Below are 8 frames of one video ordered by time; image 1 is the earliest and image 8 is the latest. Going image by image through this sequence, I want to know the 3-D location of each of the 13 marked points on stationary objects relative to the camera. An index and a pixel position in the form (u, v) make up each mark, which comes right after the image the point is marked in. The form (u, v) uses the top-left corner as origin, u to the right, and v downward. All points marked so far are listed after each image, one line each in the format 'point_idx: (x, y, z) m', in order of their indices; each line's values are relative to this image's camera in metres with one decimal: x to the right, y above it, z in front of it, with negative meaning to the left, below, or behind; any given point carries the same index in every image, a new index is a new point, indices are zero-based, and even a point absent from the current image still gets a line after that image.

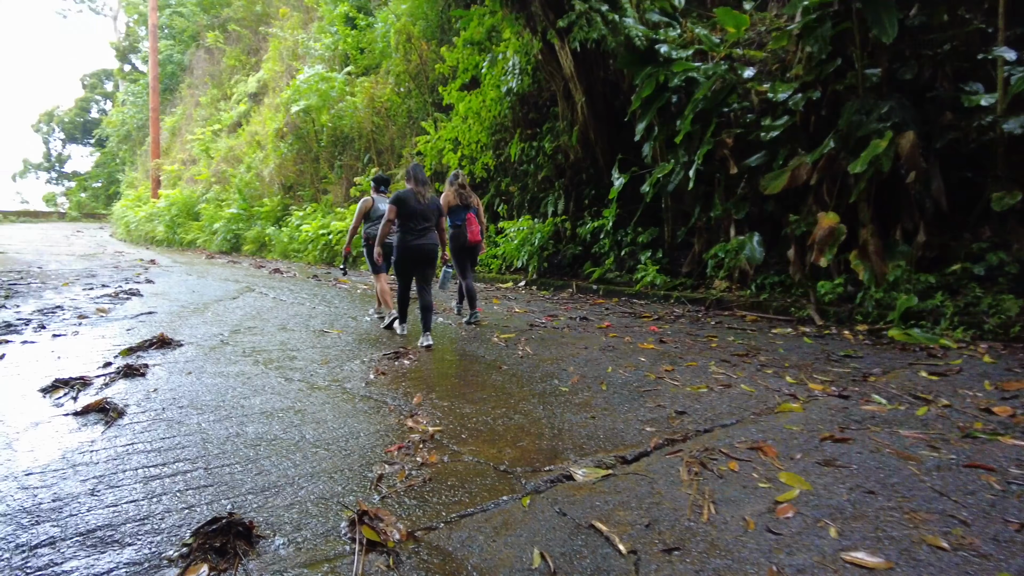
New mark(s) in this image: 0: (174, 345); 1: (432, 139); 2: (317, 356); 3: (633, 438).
0: (-2.6, -0.4, +5.0) m
1: (-1.4, +2.6, +11.6) m
2: (-1.4, -0.5, +4.6) m
3: (+0.6, -0.7, +3.0) m
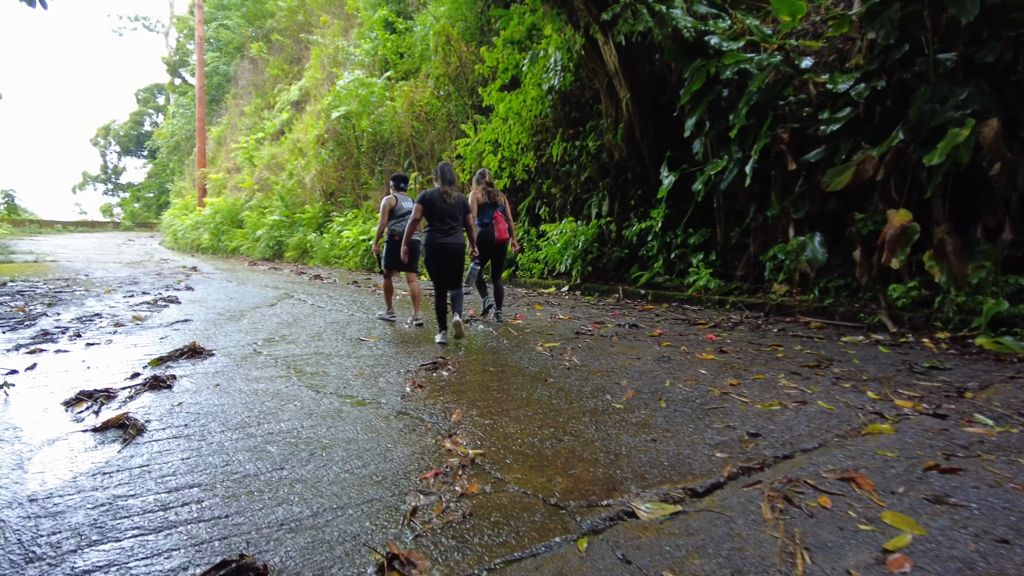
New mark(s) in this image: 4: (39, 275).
0: (-2.3, -0.5, +4.8) m
1: (-0.7, +2.6, +11.3) m
2: (-1.1, -0.5, +4.4) m
3: (+0.8, -0.7, +2.6) m
4: (-7.4, +0.2, +10.1) m
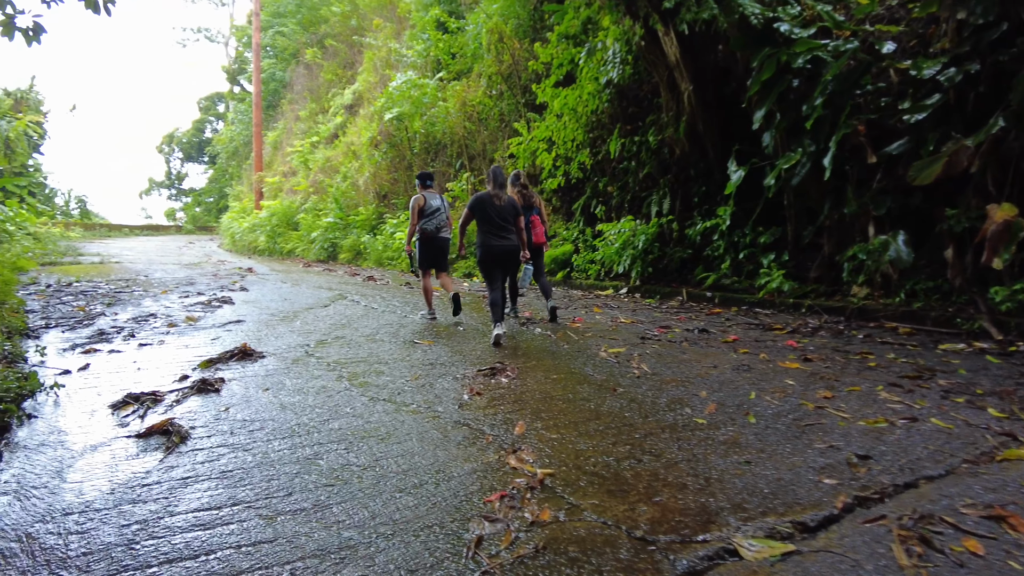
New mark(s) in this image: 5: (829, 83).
0: (-1.8, -0.5, +4.6) m
1: (+0.2, +2.5, +11.0) m
2: (-0.7, -0.5, +4.1) m
3: (+1.0, -0.7, +2.3) m
4: (-6.5, +0.2, +10.4) m
5: (+3.3, +2.1, +6.7) m
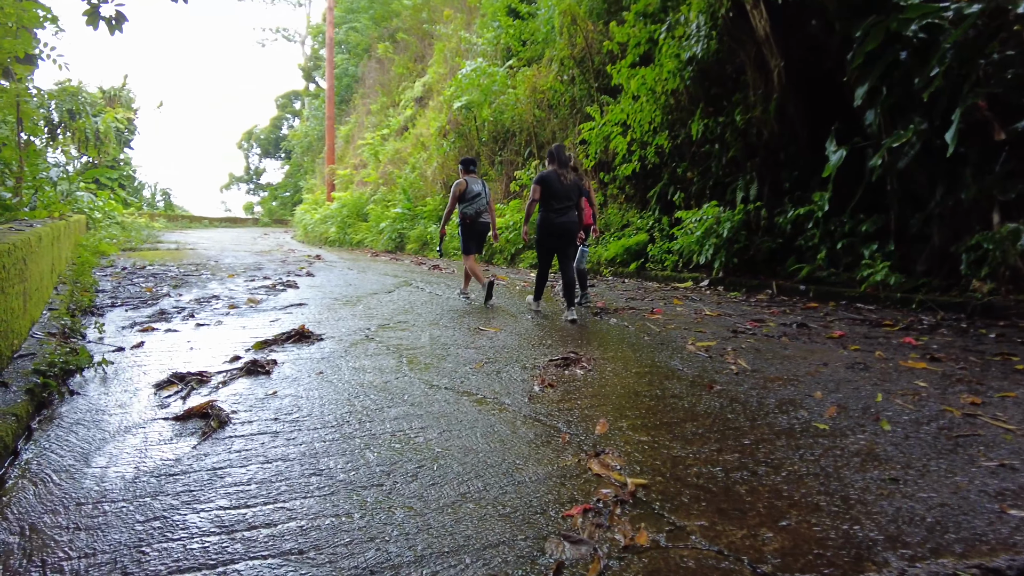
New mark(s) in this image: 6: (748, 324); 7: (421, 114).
0: (-1.3, -0.3, +4.4) m
1: (+1.4, +2.6, +10.5) m
2: (-0.3, -0.4, +3.7) m
3: (+1.3, -0.6, +1.7) m
4: (-5.4, +0.4, +10.5) m
5: (+4.0, +2.2, +5.9) m
6: (+1.9, -0.3, +5.1) m
7: (-2.8, +5.3, +19.9) m
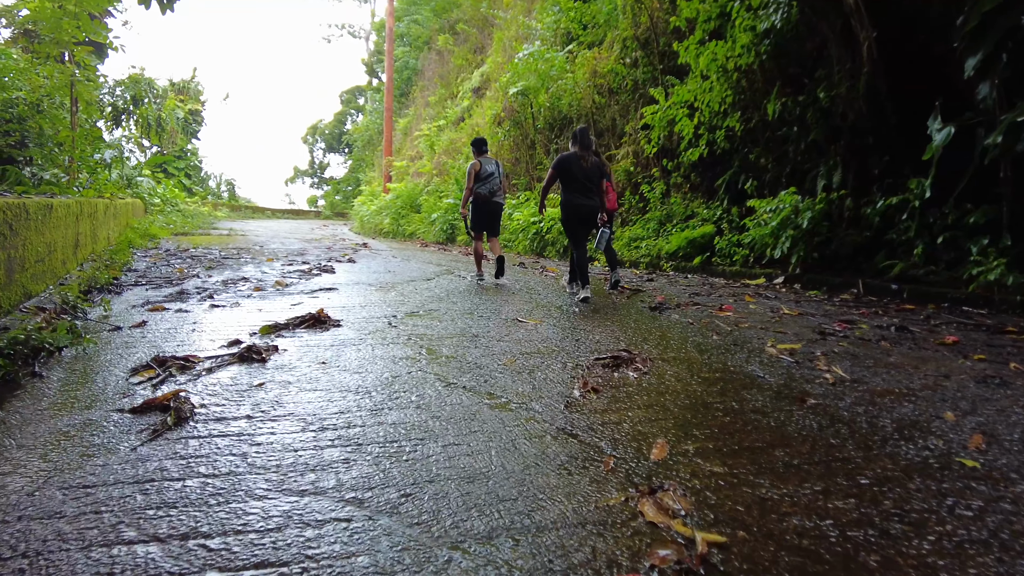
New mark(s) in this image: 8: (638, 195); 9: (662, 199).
0: (-1.1, -0.2, +3.9) m
1: (+2.2, +2.7, +9.8) m
2: (-0.1, -0.3, +3.1) m
3: (+1.3, -0.6, +1.0) m
4: (-4.6, +0.7, +10.3) m
5: (+4.4, +2.2, +4.9) m
6: (+2.2, -0.2, +4.3) m
7: (-1.0, +5.5, +19.5) m
8: (+2.1, +1.6, +10.8) m
9: (+2.4, +1.4, +10.2) m
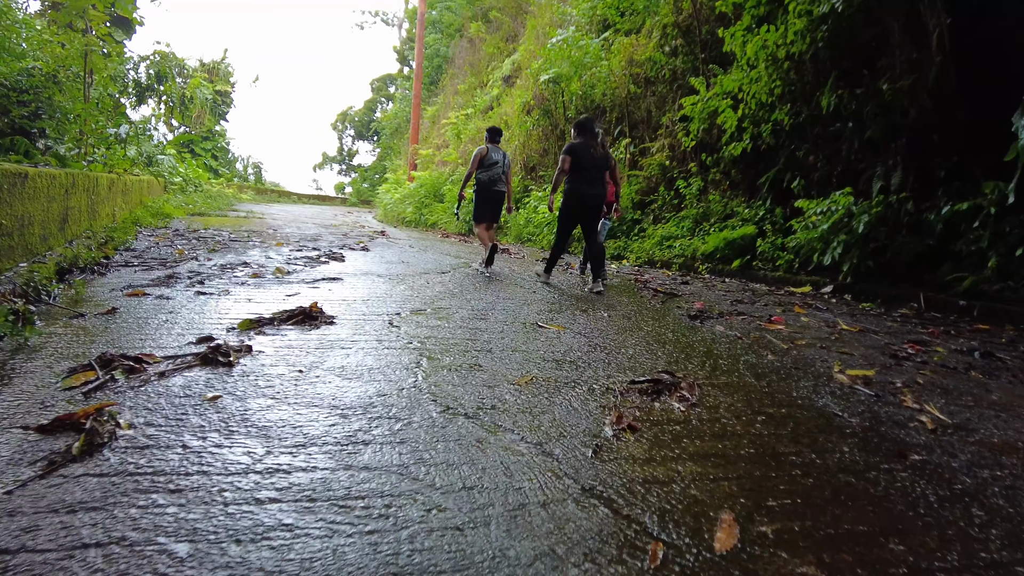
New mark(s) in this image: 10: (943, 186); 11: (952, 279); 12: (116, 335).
0: (-1.0, -0.2, +3.4) m
1: (+2.7, +2.7, +9.1) m
2: (0.0, -0.3, +2.6) m
3: (+1.3, -0.7, +0.4) m
4: (-4.2, +0.9, +10.0) m
5: (+4.7, +2.0, +4.2) m
6: (+2.3, -0.3, +3.7) m
7: (-0.1, +5.7, +18.9) m
8: (+2.5, +1.5, +10.2) m
9: (+2.8, +1.4, +9.6) m
10: (+4.2, +1.0, +6.3) m
11: (+3.9, +0.1, +5.8) m
12: (-1.8, -0.2, +2.9) m
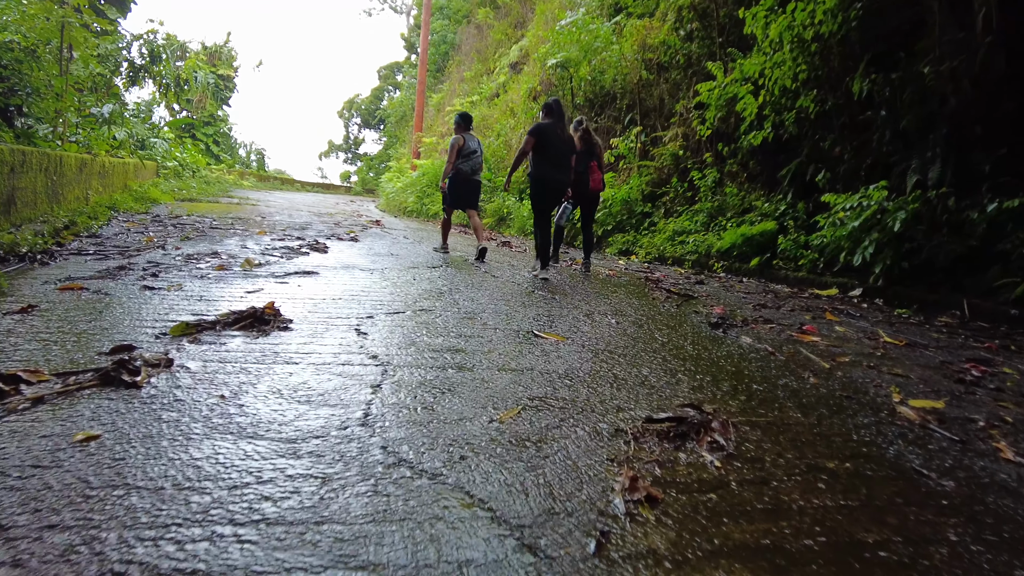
0: (-1.0, -0.2, +2.8) m
1: (+2.7, +2.7, +8.5) m
2: (0.0, -0.3, +2.1) m
3: (+1.2, -0.7, -0.1) m
4: (-4.2, +1.1, +9.4) m
5: (+4.7, +1.9, +3.6) m
6: (+2.2, -0.4, +3.2) m
7: (+0.1, +5.9, +18.3) m
8: (+2.6, +1.6, +9.6) m
9: (+2.8, +1.4, +9.0) m
10: (+4.2, +0.9, +5.7) m
11: (+3.9, 0.0, +5.2) m
12: (-1.8, -0.2, +2.4) m
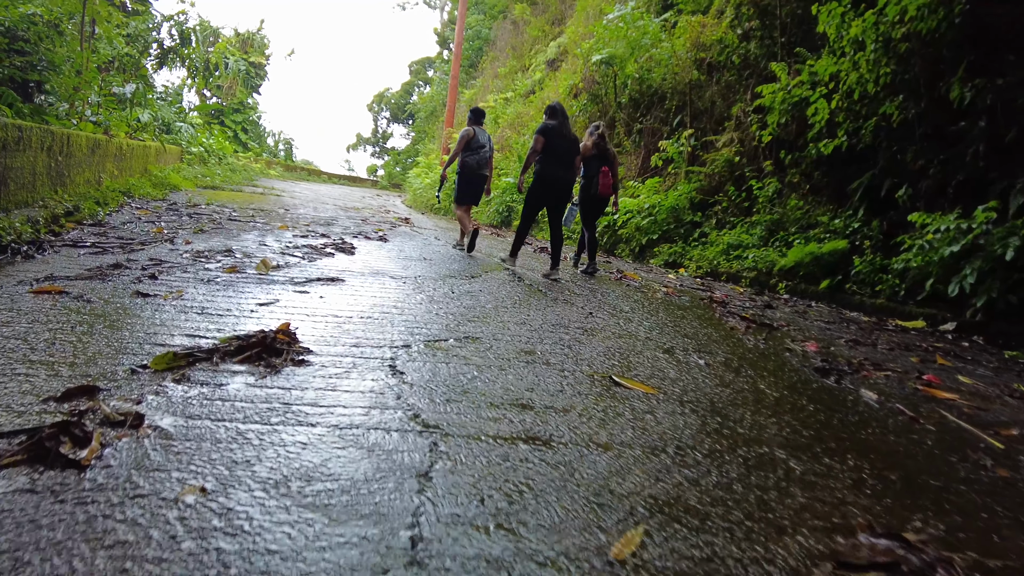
0: (-0.8, -0.2, +2.2) m
1: (+3.3, +2.4, +7.8) m
2: (+0.2, -0.5, +1.4) m
3: (+1.3, -0.9, -0.8) m
4: (-3.7, +1.2, +8.9) m
5: (+5.0, +1.6, +2.8) m
6: (+2.5, -0.6, +2.4) m
7: (+1.1, +5.8, +17.6) m
8: (+3.1, +1.3, +8.9) m
9: (+3.3, +1.1, +8.3) m
10: (+4.6, +0.6, +4.9) m
11: (+4.3, -0.3, +4.5) m
12: (-1.6, -0.2, +1.8) m
